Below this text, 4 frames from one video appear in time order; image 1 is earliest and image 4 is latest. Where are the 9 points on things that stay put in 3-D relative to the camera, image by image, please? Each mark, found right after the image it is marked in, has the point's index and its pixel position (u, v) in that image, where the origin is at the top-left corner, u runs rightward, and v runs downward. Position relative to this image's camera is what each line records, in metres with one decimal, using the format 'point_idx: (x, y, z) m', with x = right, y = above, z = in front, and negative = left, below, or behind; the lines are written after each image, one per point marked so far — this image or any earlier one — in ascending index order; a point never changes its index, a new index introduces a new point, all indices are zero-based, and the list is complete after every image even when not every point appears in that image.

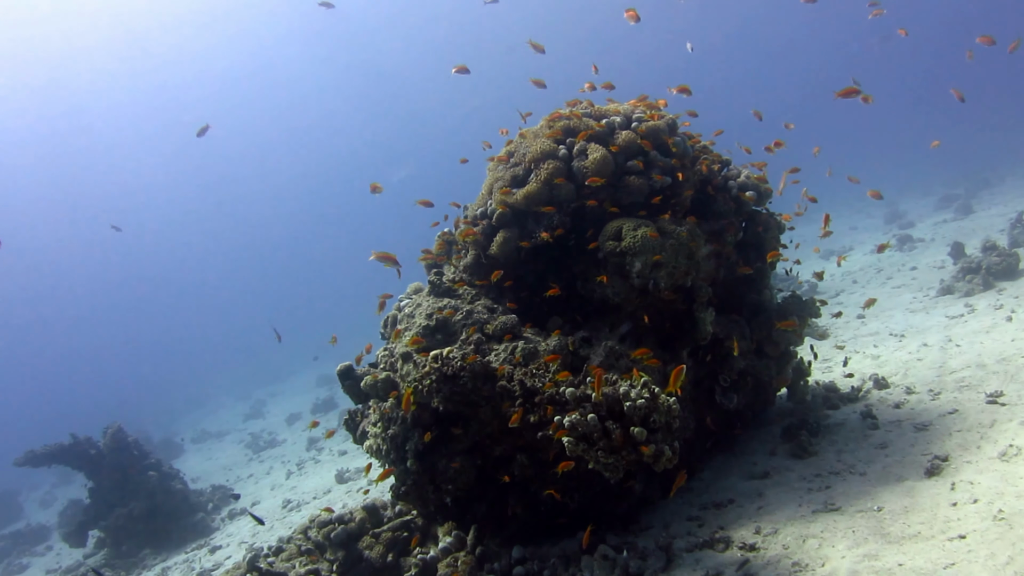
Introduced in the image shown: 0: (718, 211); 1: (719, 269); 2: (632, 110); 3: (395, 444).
0: (+3.2, +1.2, +7.1) m
1: (+3.2, +0.3, +7.1) m
2: (+2.0, +3.0, +7.6) m
3: (-1.5, -2.0, +5.7) m
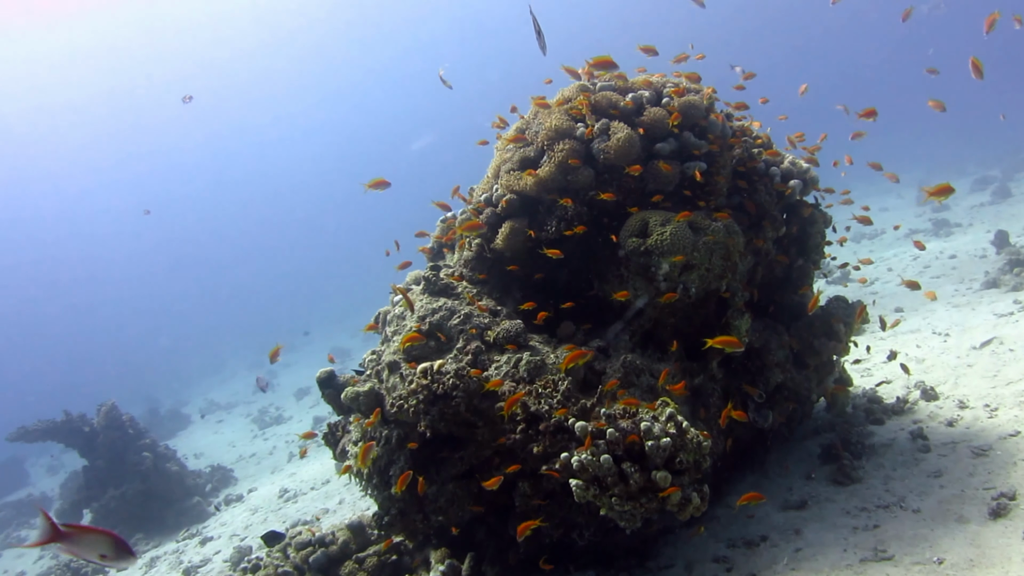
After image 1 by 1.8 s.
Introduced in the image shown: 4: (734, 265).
0: (+3.3, +1.1, +6.1) m
1: (+3.3, +0.3, +6.1) m
2: (+2.1, +3.0, +6.5) m
3: (-1.5, -2.0, +5.0) m
4: (+2.5, +0.3, +5.2) m
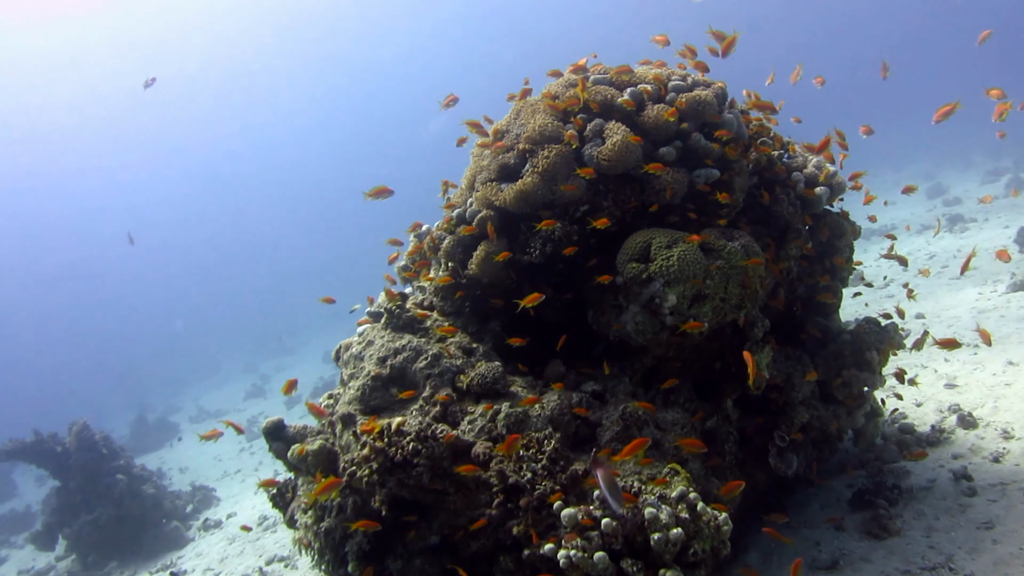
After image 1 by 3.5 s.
0: (+3.1, +0.8, +5.3) m
1: (+3.1, 0.0, +5.3) m
2: (+1.9, +2.7, +5.7) m
3: (-1.6, -2.3, +4.2) m
4: (+2.3, -0.1, +4.4) m
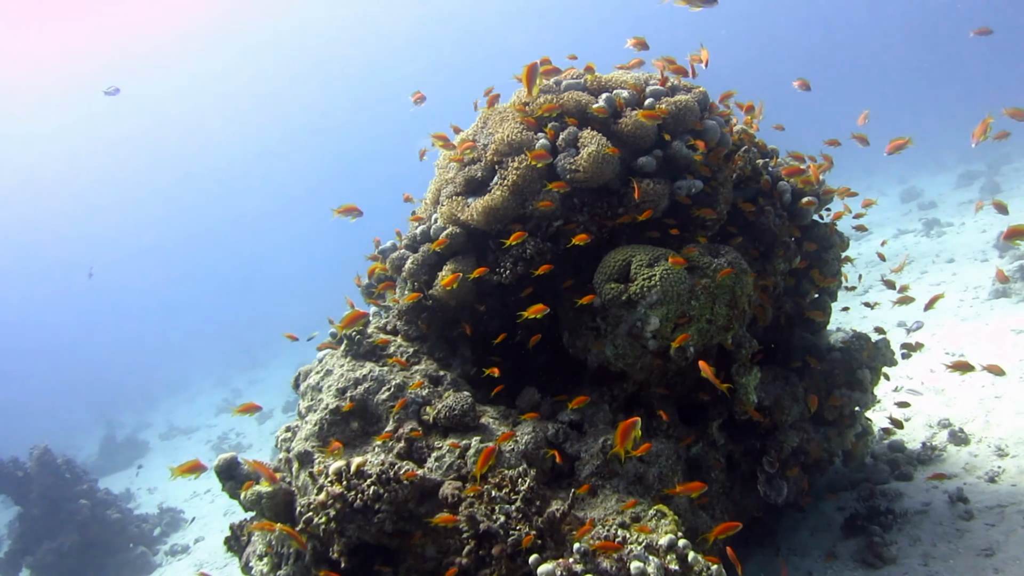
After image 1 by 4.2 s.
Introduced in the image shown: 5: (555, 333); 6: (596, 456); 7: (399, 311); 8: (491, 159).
0: (+2.8, +0.6, +5.0) m
1: (+2.8, -0.2, +5.0) m
2: (+1.6, +2.5, +5.4) m
3: (-1.9, -2.5, +3.8) m
4: (+2.1, -0.2, +4.1) m
5: (+0.4, -0.5, +4.6) m
6: (+0.7, -1.4, +3.9) m
7: (-1.1, -0.2, +4.7) m
8: (-0.2, +1.3, +4.6) m
